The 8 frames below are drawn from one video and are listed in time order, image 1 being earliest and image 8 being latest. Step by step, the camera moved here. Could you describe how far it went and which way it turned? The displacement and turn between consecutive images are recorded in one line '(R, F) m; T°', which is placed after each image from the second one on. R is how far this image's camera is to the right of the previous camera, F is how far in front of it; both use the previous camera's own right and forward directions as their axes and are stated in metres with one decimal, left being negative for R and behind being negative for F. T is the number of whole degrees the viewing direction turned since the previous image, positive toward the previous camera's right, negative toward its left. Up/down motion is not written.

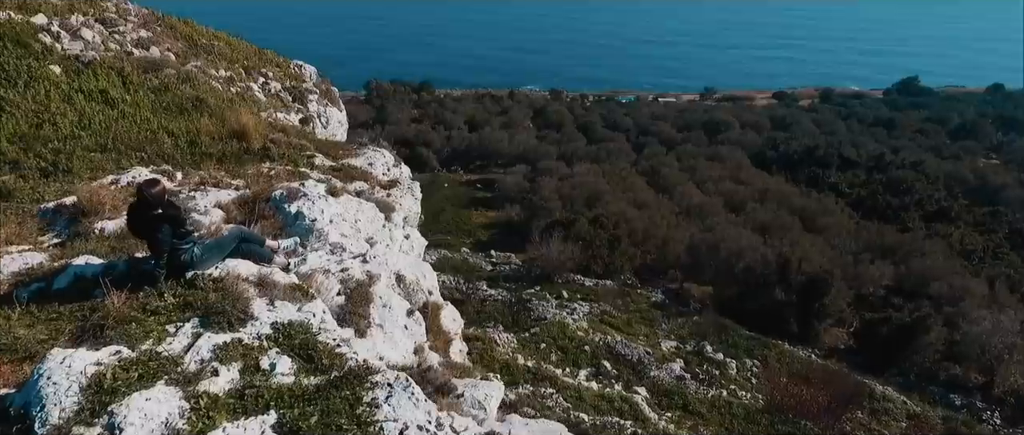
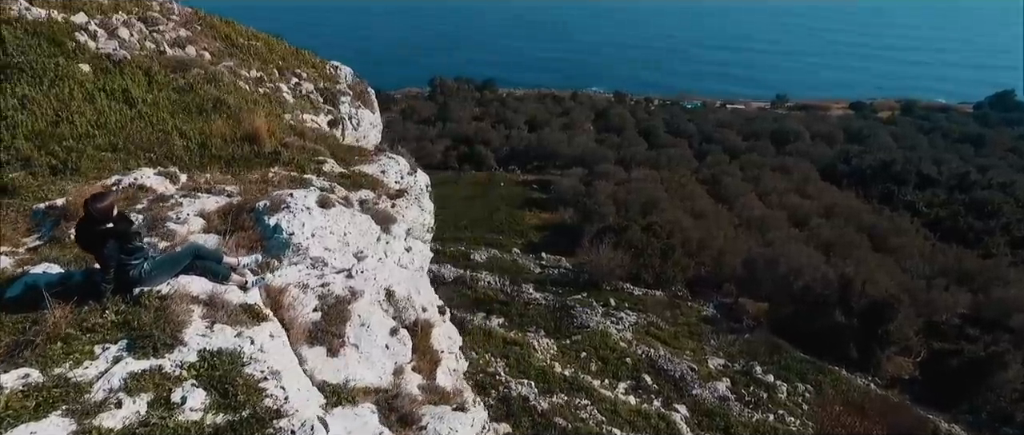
(+0.8, +0.4) m; -5°
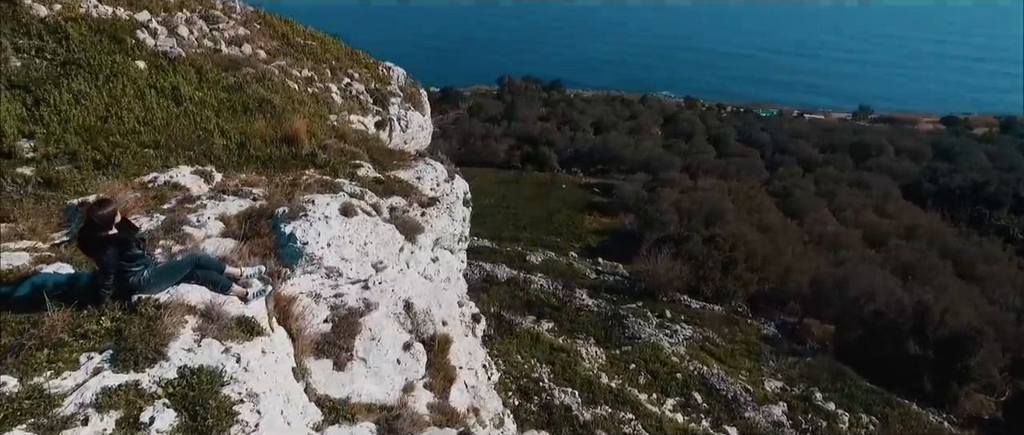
(+0.5, +0.3) m; -6°
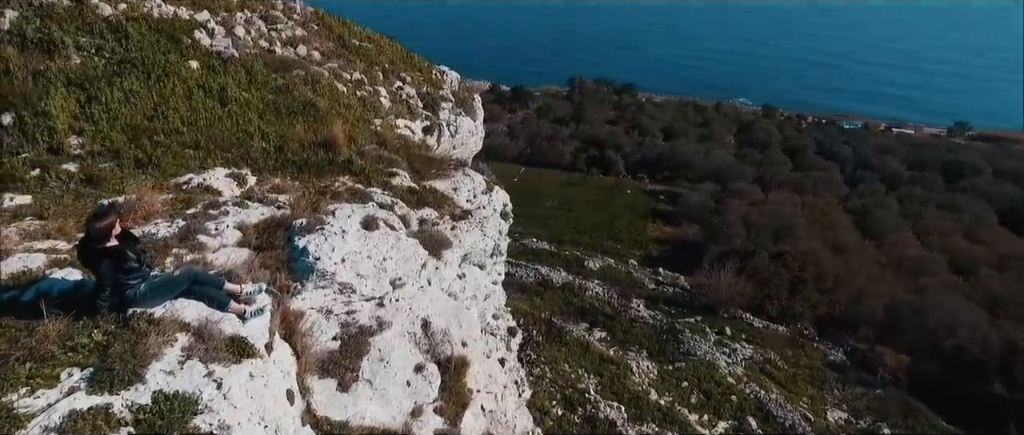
(+0.5, +0.4) m; -6°
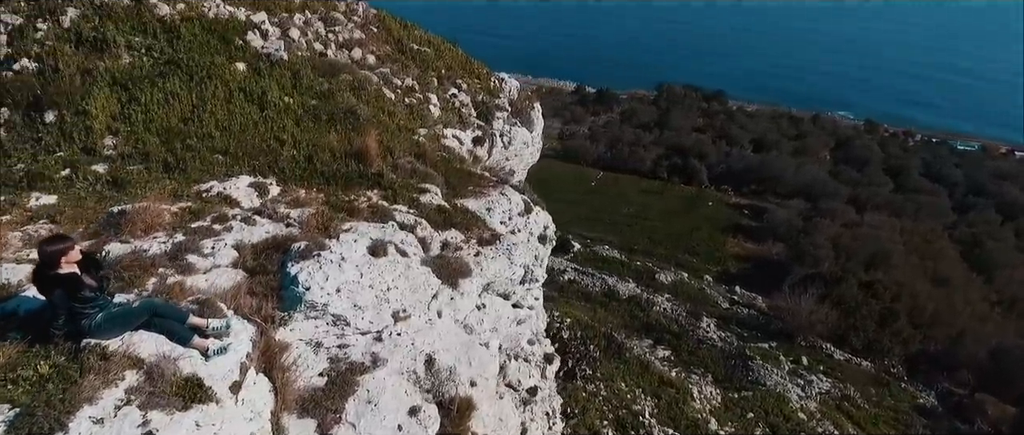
(+0.7, +0.7) m; -7°
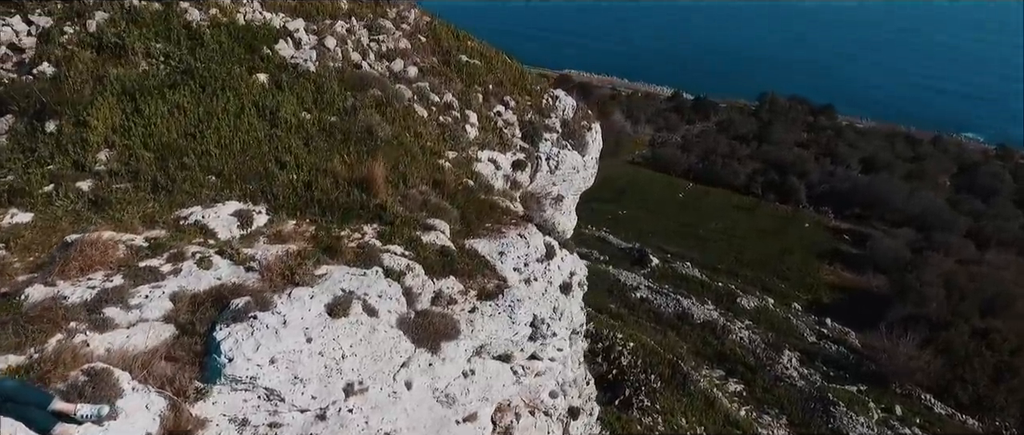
(+1.0, +1.3) m; -8°
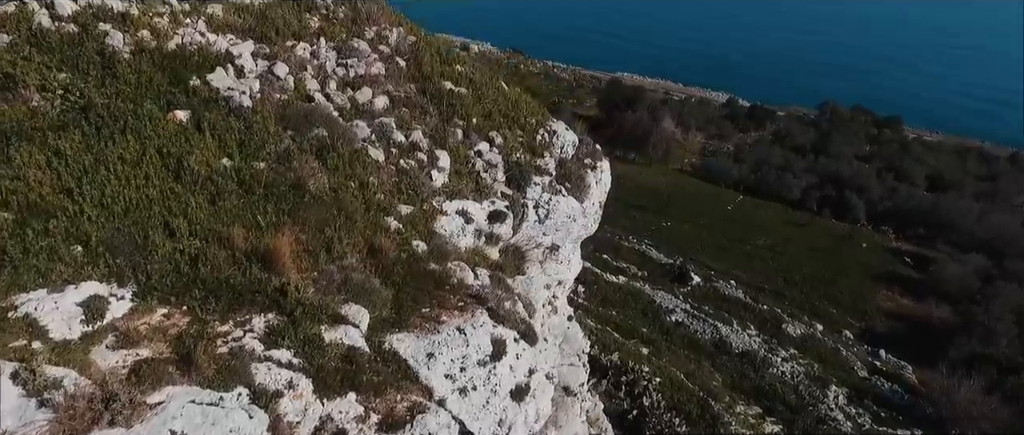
(+1.3, +2.0) m; -4°
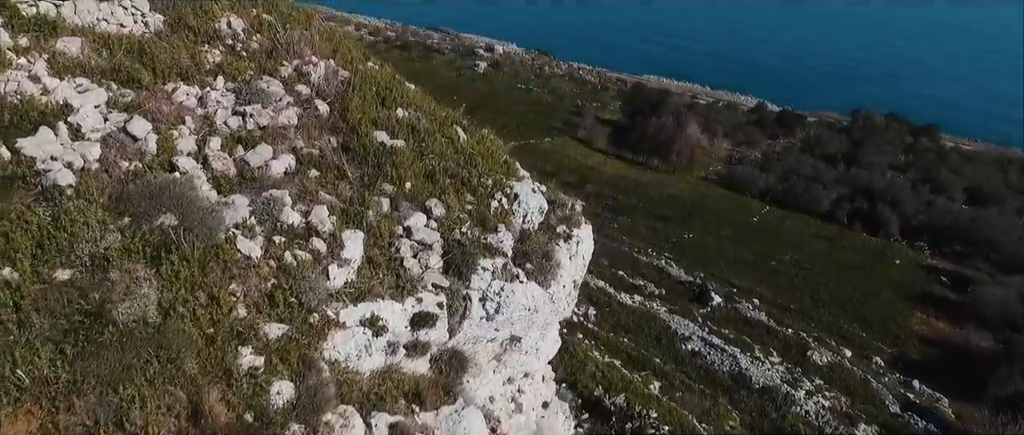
(+1.2, +2.7) m; -2°
